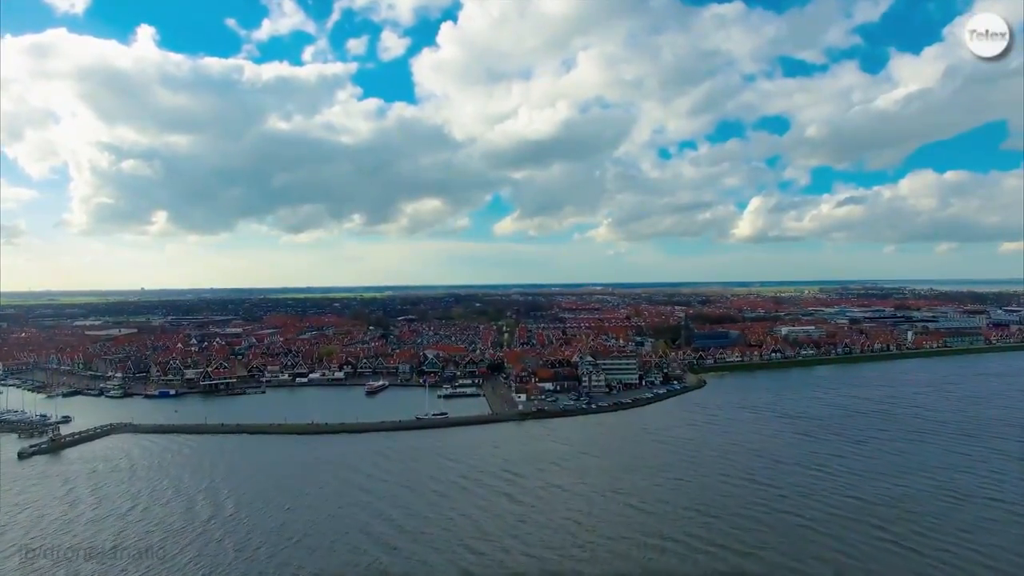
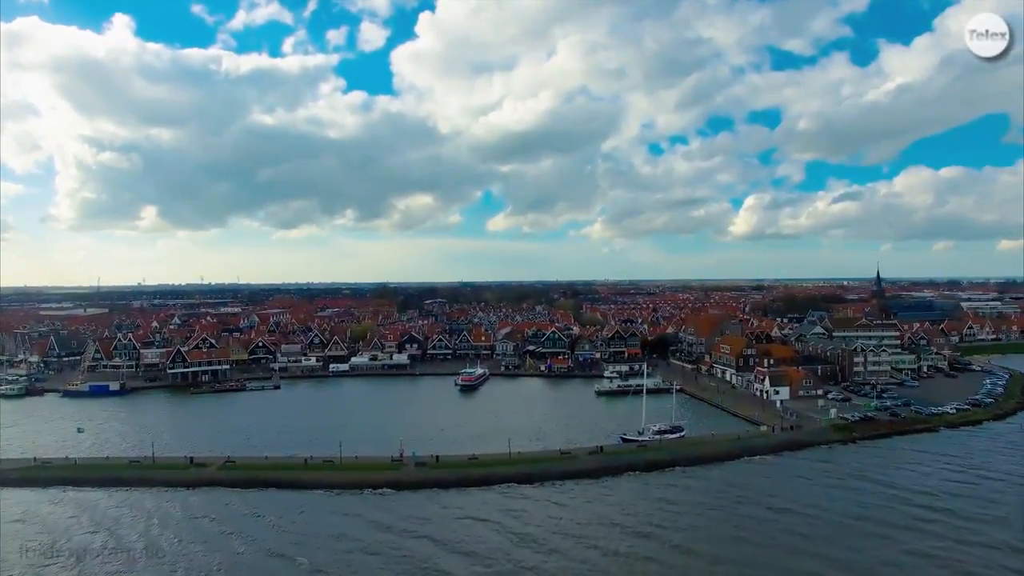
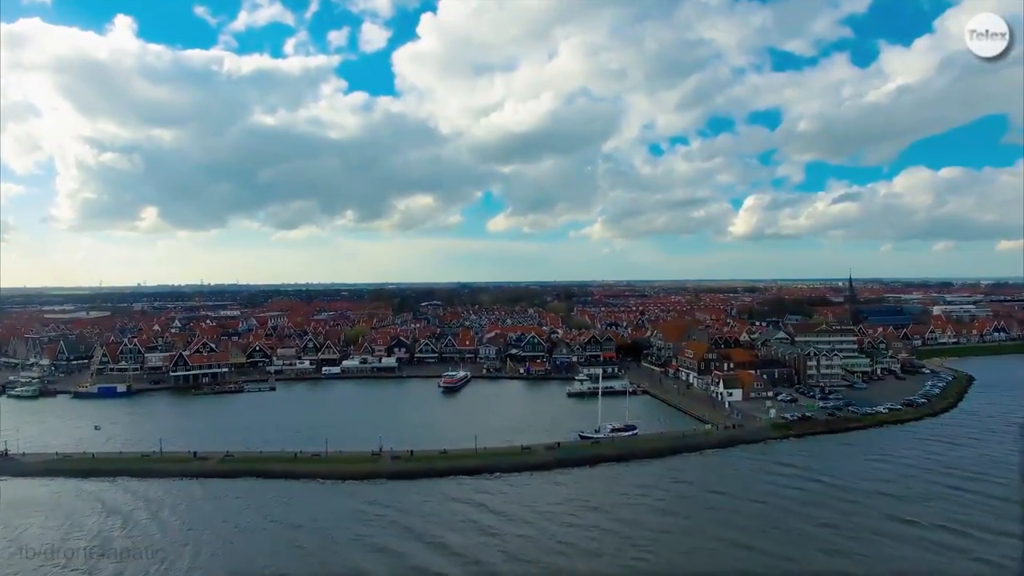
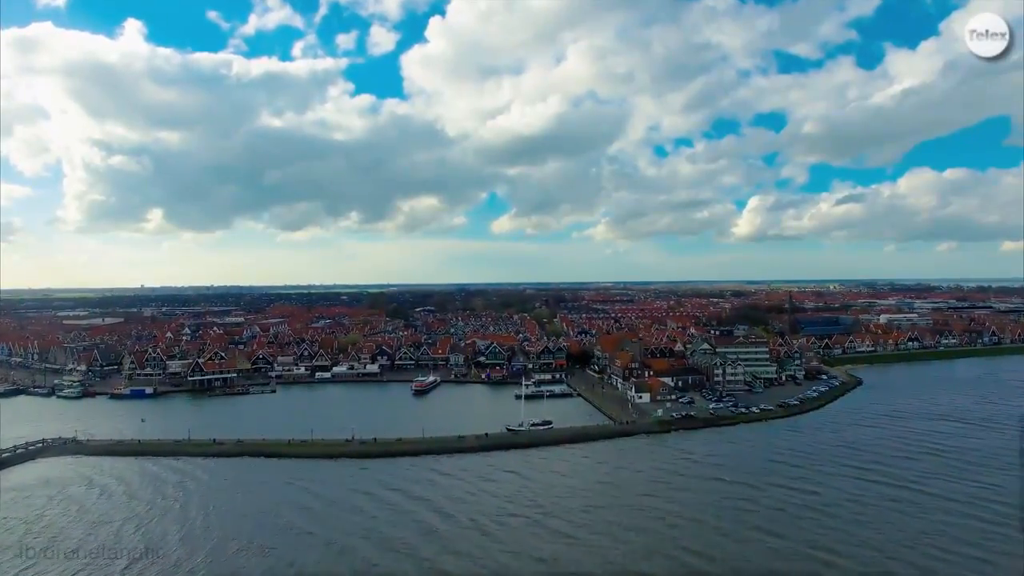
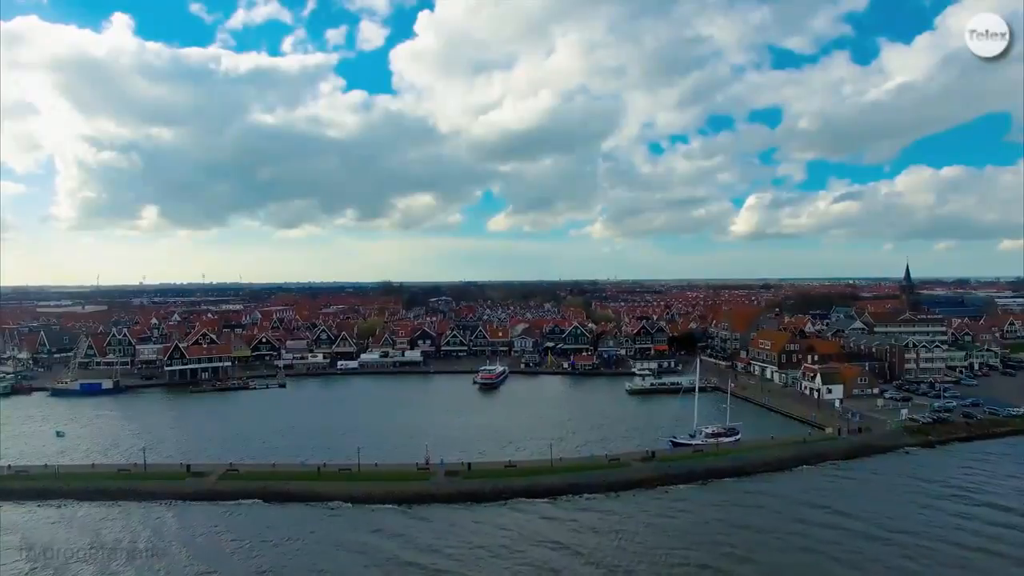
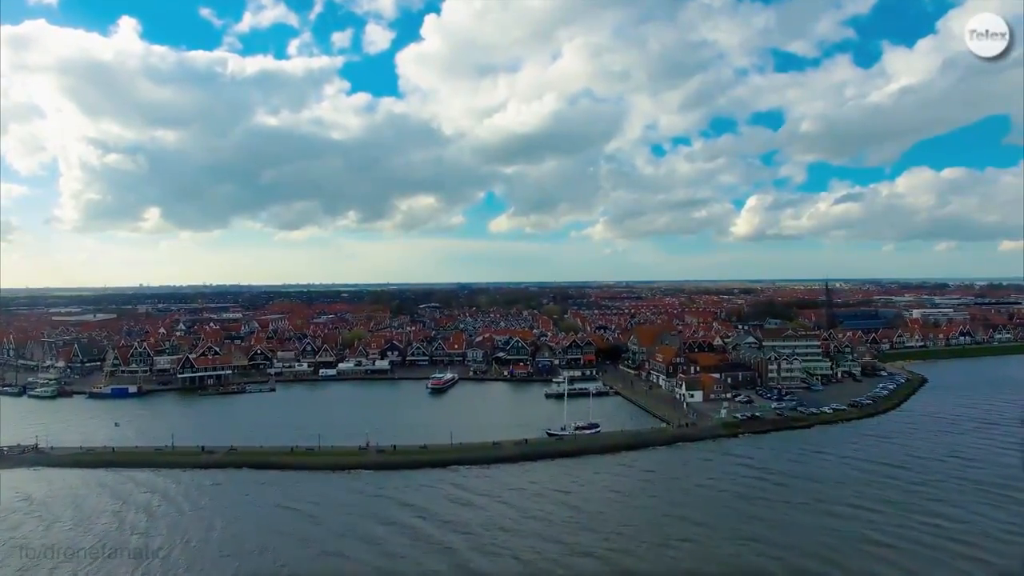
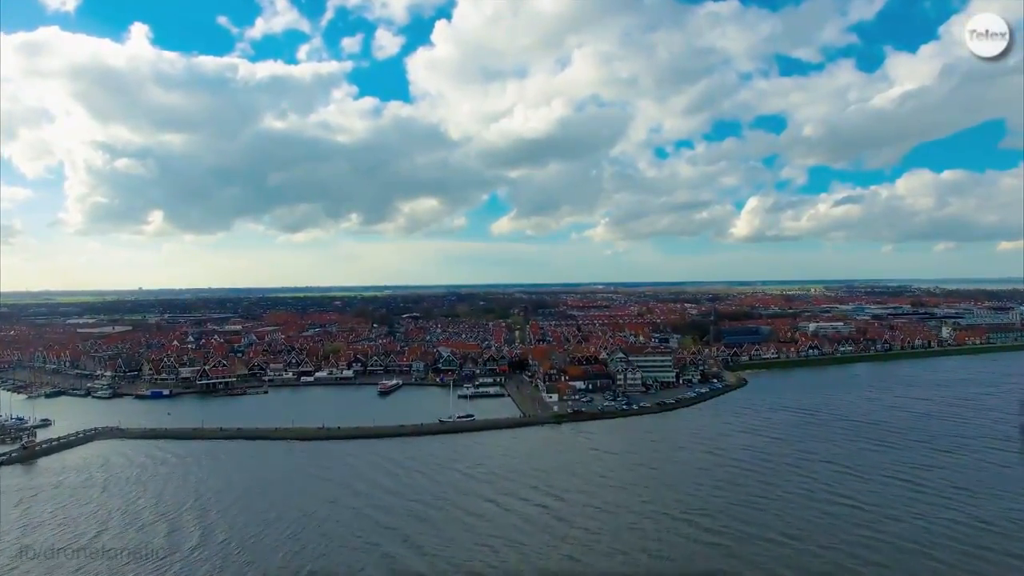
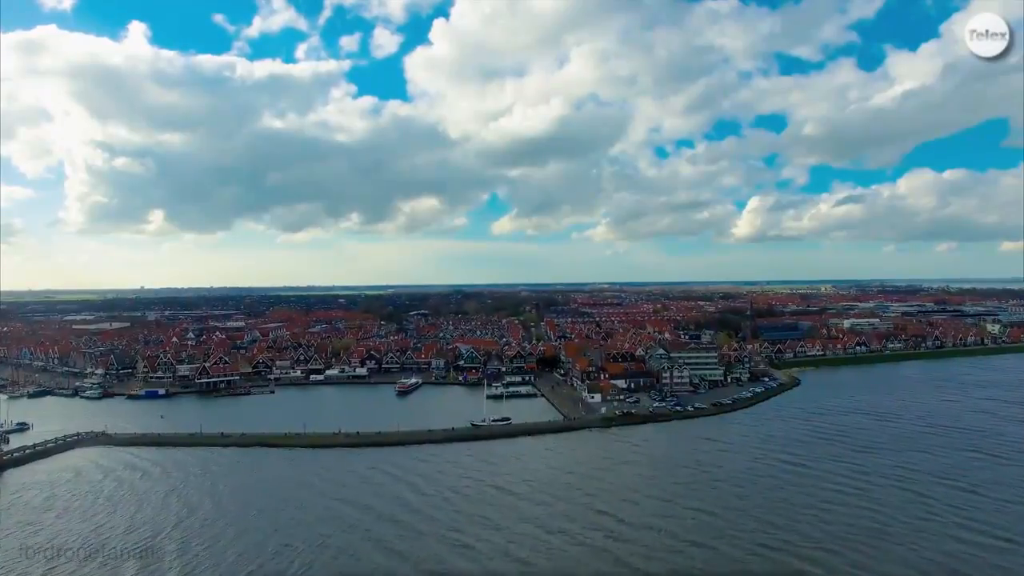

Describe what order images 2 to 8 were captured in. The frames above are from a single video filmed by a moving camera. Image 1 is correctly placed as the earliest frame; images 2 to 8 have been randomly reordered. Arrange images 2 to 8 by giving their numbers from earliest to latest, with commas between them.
7, 8, 4, 6, 3, 2, 5
